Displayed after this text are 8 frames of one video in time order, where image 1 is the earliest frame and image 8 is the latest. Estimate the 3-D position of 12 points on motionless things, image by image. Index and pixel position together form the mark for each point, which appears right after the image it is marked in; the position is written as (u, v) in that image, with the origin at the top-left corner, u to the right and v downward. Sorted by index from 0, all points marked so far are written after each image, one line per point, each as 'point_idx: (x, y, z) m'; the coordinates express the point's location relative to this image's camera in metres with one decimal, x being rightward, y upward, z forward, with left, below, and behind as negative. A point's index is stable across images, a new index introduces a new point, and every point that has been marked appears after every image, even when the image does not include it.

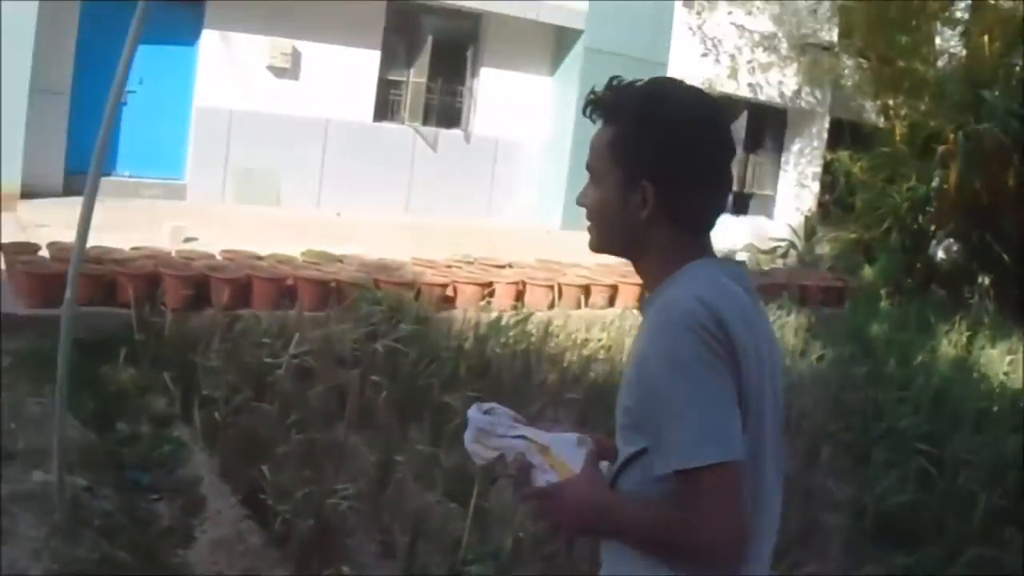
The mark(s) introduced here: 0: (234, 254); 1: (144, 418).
0: (-1.9, +0.2, +8.0) m
1: (-2.0, -0.7, +6.4) m
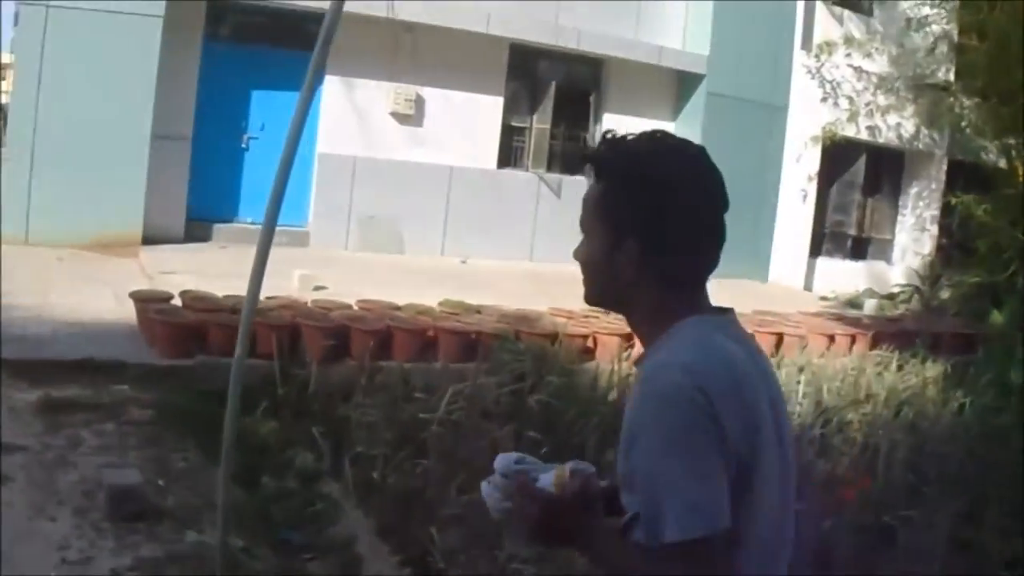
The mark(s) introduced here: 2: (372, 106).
0: (-0.9, -0.1, +7.8) m
1: (-1.1, -1.0, +6.1) m
2: (-1.3, +1.8, +11.9) m
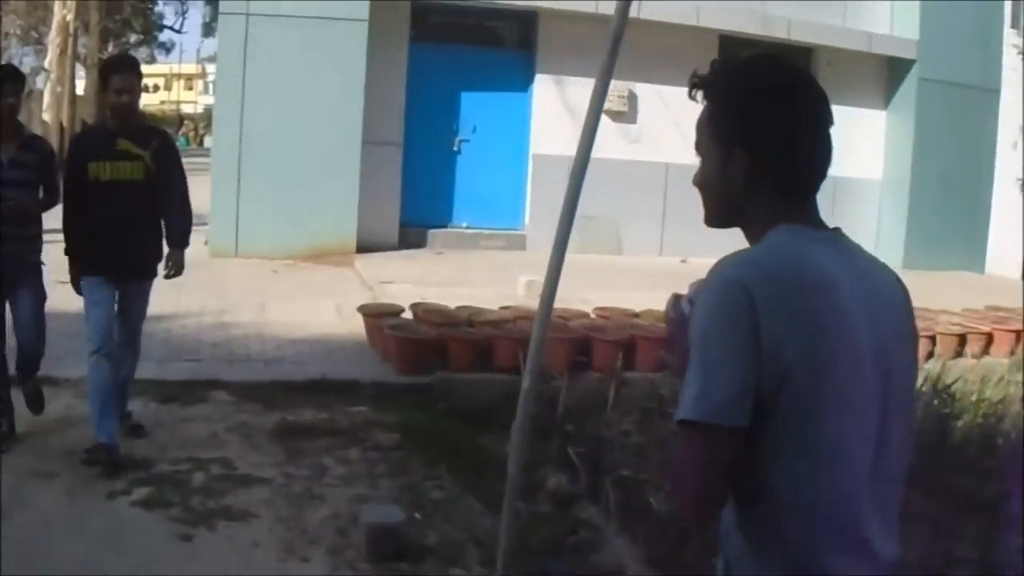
0: (+0.6, -0.1, +7.1) m
1: (+0.1, -1.0, +5.5) m
2: (+0.8, +1.7, +11.2) m
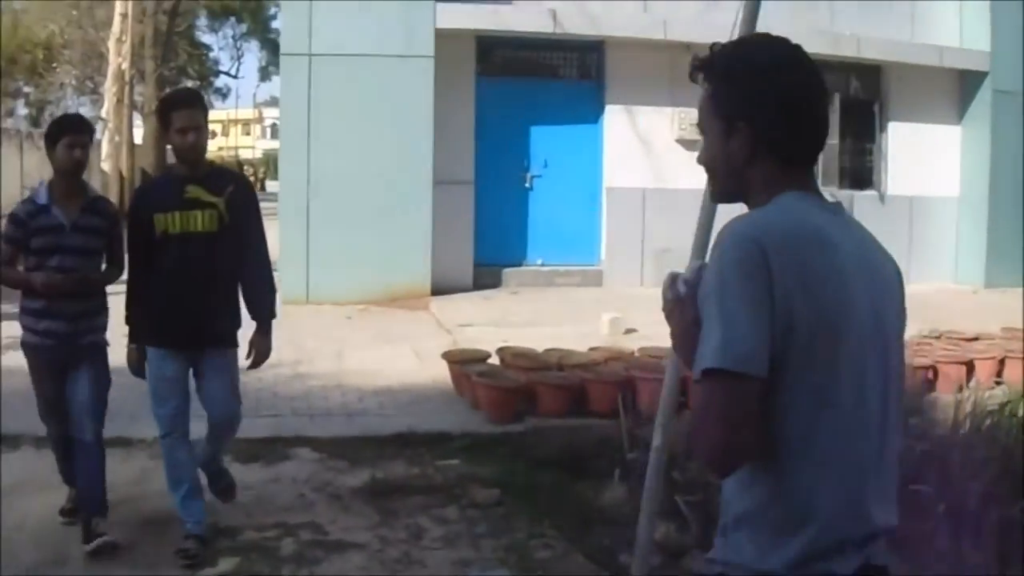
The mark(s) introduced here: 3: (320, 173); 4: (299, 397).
0: (+1.1, -0.3, +6.7) m
1: (+0.6, -1.1, +5.1) m
2: (+1.4, +1.4, +10.9) m
3: (-1.5, +0.9, +9.4) m
4: (-1.0, -0.5, +5.8) m
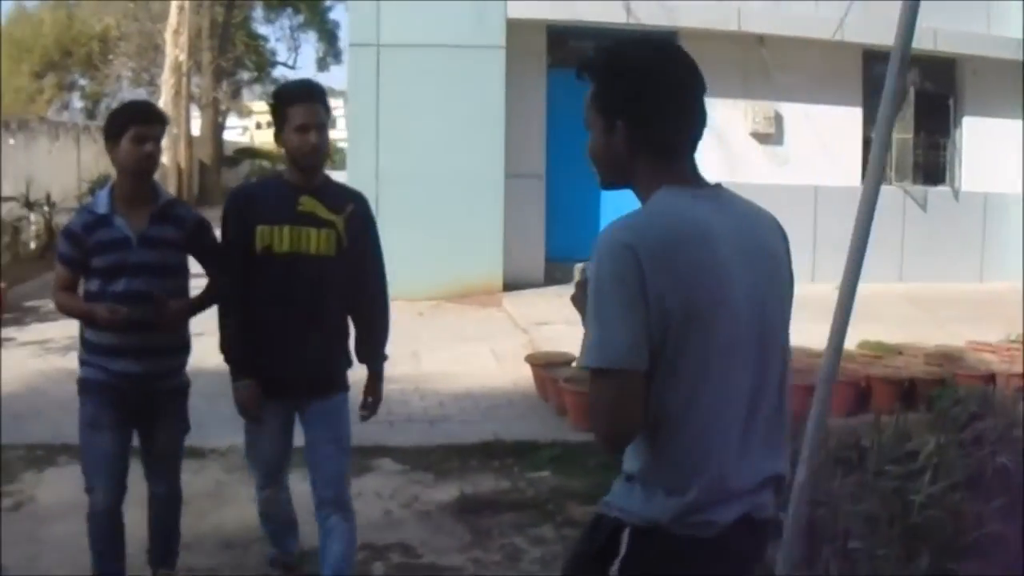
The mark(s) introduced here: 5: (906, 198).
0: (+1.5, -0.3, +6.5) m
1: (+1.0, -1.2, +4.9) m
2: (+2.0, +1.4, +10.6) m
3: (-0.9, +0.9, +9.2) m
4: (-0.6, -0.5, +5.6) m
5: (+3.8, +0.9, +11.4) m
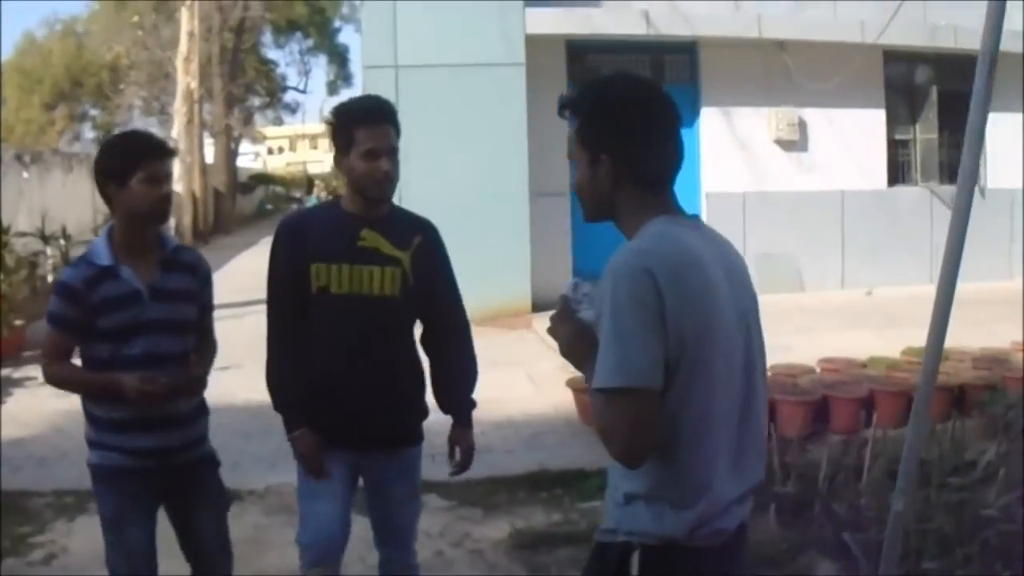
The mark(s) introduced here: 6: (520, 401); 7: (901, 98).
0: (+1.7, -0.4, +6.3) m
1: (+1.2, -1.2, +4.7) m
2: (+2.1, +1.3, +10.5) m
3: (-0.8, +0.7, +9.1) m
4: (-0.4, -0.7, +5.5) m
5: (+4.0, +0.9, +11.3) m
6: (+0.1, -0.6, +6.7) m
7: (+3.8, +1.8, +11.5) m
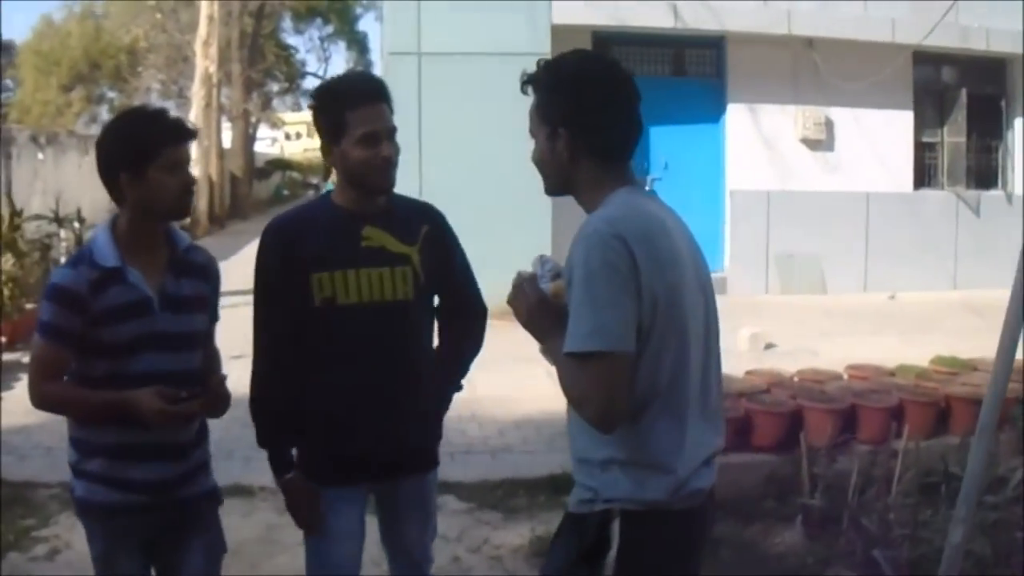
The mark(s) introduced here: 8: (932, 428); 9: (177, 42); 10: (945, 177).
0: (+1.8, -0.4, +6.1) m
1: (+1.2, -1.2, +4.5) m
2: (+2.3, +1.3, +10.3) m
3: (-0.6, +0.8, +8.9) m
4: (-0.4, -0.6, +5.3) m
5: (+4.2, +0.8, +11.1) m
6: (+0.2, -0.6, +6.5) m
7: (+4.0, +1.8, +11.3) m
8: (+2.0, -0.7, +5.8) m
9: (-5.4, +4.0, +19.1) m
10: (+4.1, +1.1, +11.3) m
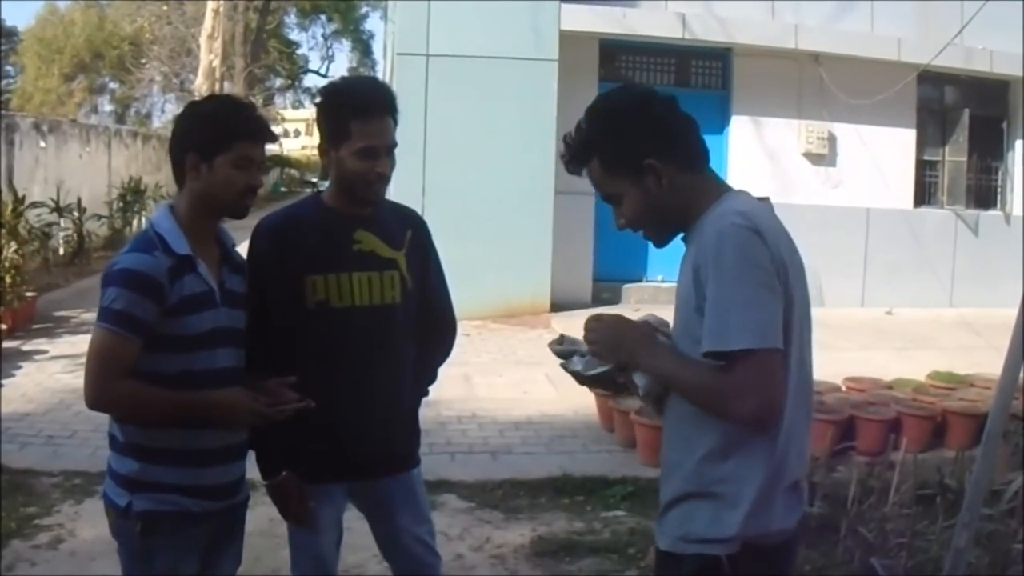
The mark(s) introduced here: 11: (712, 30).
0: (+1.8, -0.5, +6.2) m
1: (+1.2, -1.3, +4.6) m
2: (+2.4, +1.2, +10.3) m
3: (-0.6, +0.8, +9.0) m
4: (-0.4, -0.6, +5.3) m
5: (+4.2, +0.6, +11.1) m
6: (+0.1, -0.6, +6.5) m
7: (+4.0, +1.6, +11.4) m
8: (+2.0, -0.8, +5.8) m
9: (-5.3, +4.1, +19.1) m
10: (+4.2, +0.9, +11.4) m
11: (+1.6, +2.1, +9.7) m
